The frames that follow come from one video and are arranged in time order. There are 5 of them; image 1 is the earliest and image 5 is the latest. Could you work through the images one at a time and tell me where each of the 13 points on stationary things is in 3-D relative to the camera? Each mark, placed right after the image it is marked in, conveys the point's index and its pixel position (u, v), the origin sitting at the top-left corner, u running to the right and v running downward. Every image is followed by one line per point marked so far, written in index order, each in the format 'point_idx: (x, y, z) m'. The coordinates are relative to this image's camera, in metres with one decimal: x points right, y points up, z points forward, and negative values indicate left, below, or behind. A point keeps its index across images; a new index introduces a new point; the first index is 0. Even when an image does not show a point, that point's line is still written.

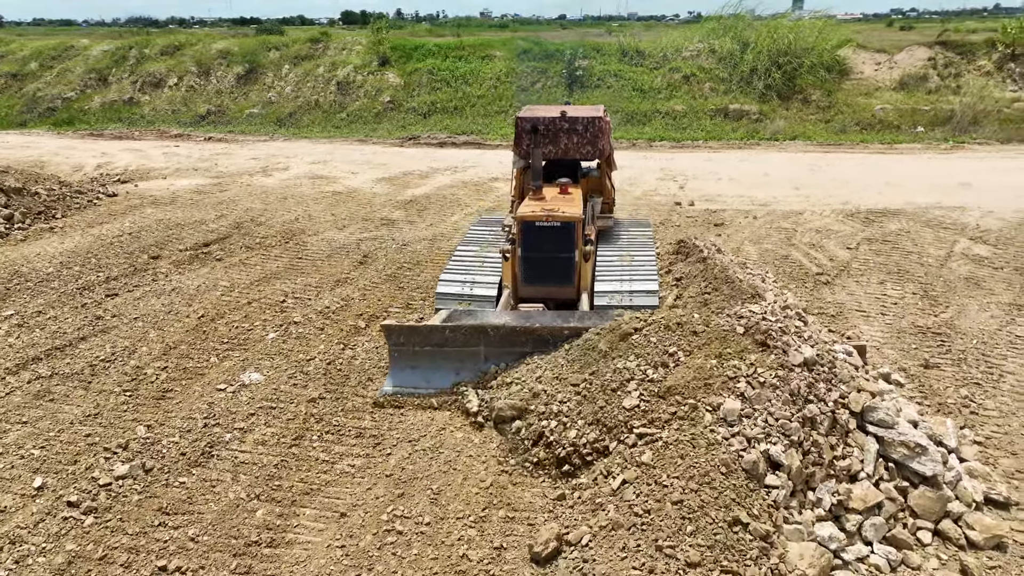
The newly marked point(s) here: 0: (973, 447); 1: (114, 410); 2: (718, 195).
0: (+3.1, -1.1, +4.8) m
1: (-3.1, -1.0, +5.6) m
2: (+3.3, +1.5, +11.4) m
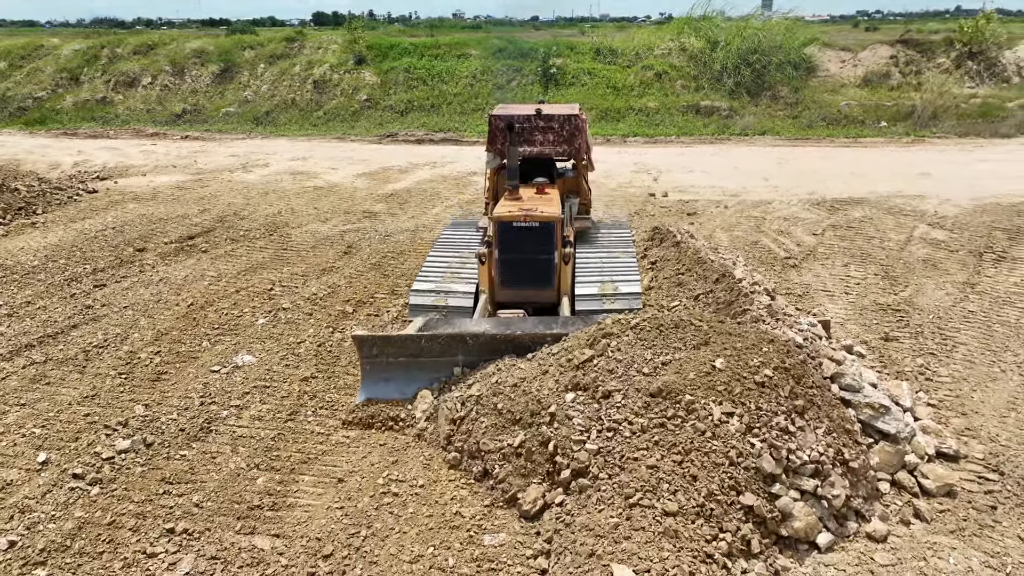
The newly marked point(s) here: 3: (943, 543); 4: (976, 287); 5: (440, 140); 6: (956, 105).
0: (+3.1, -0.9, +5.2) m
1: (-3.3, -0.8, +5.7) m
2: (+3.0, +1.7, +11.8) m
3: (+2.4, -1.4, +4.0) m
4: (+4.9, 0.0, +7.5) m
5: (-1.7, +3.5, +16.8) m
6: (+10.8, +4.5, +17.3) m
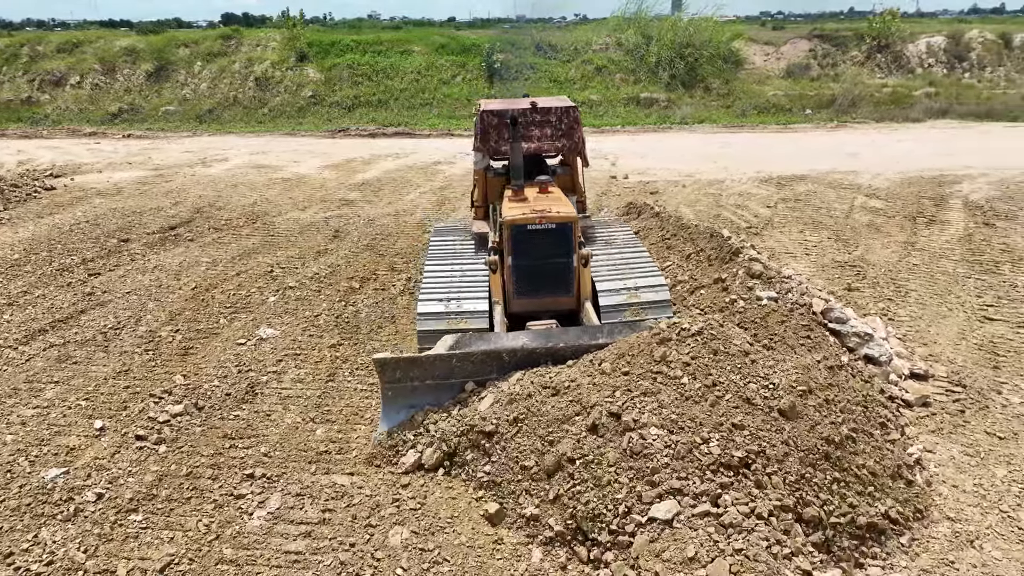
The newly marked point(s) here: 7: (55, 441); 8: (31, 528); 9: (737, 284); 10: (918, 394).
0: (+3.3, -0.4, +6.0) m
1: (-3.1, -0.6, +5.9) m
2: (+2.4, +2.1, +12.5) m
3: (+2.8, -1.0, +4.7) m
4: (+4.9, +0.5, +8.5) m
5: (-2.9, +3.7, +17.0) m
6: (+9.5, +5.2, +18.8) m
7: (-3.1, -1.0, +4.9) m
8: (-2.7, -1.4, +4.0) m
9: (+1.9, 0.0, +5.9) m
10: (+2.9, -0.8, +5.1) m
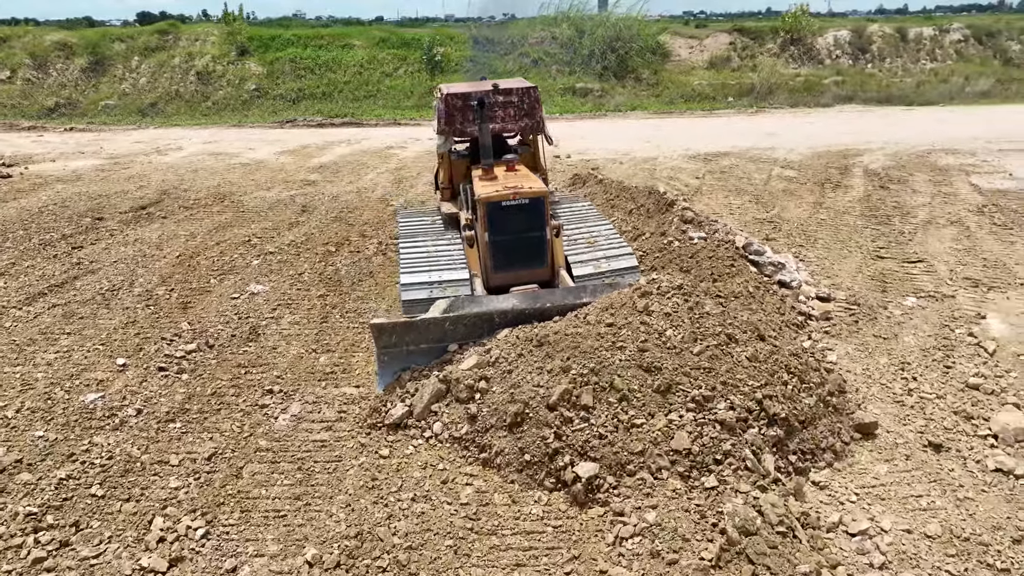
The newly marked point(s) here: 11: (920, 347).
0: (+2.9, +0.1, +7.1) m
1: (-3.3, -0.3, +6.5) m
2: (+1.5, +2.7, +13.6) m
3: (+2.6, -0.4, +5.8) m
4: (+4.3, +1.1, +9.8) m
5: (-4.3, +4.1, +17.6) m
6: (+7.9, +5.9, +20.4) m
7: (-3.3, -0.7, +5.4) m
8: (-2.8, -1.0, +4.6) m
9: (+1.6, +0.6, +7.0) m
10: (+2.7, -0.2, +6.2) m
11: (+3.3, -0.5, +5.6) m
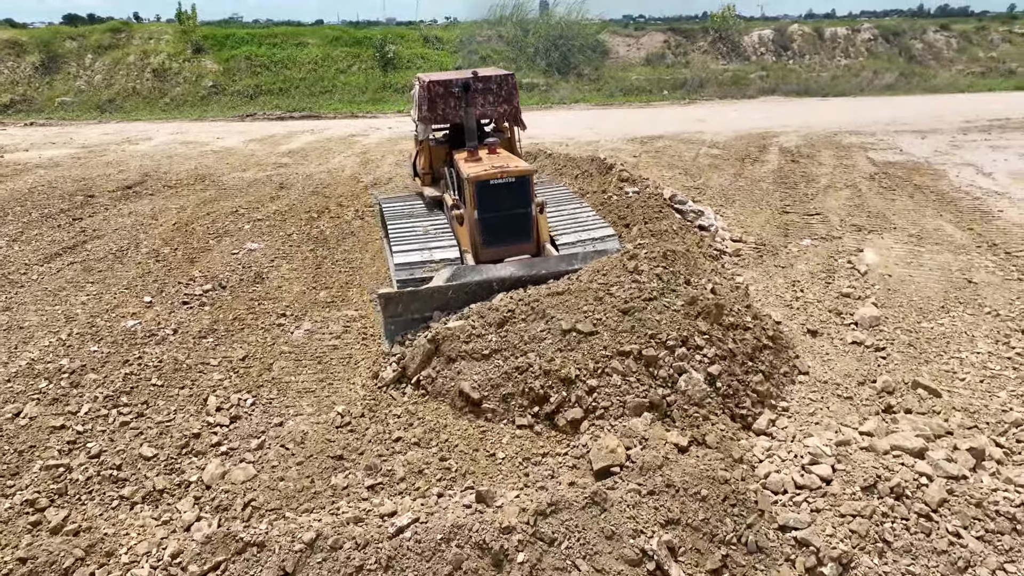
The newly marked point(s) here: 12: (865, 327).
0: (+2.5, +0.8, +8.5) m
1: (-3.7, +0.2, +7.4) m
2: (+0.5, +3.2, +14.8) m
3: (+2.3, +0.2, +7.2) m
4: (+3.7, +1.8, +11.2) m
5: (-5.5, +4.5, +18.4) m
6: (+6.4, +6.6, +22.1) m
7: (-3.5, -0.2, +6.4) m
8: (-3.0, -0.5, +5.6) m
9: (+1.2, +1.2, +8.2) m
10: (+2.4, +0.4, +7.6) m
11: (+3.0, +0.2, +7.0) m
12: (+2.9, -0.3, +5.8) m
